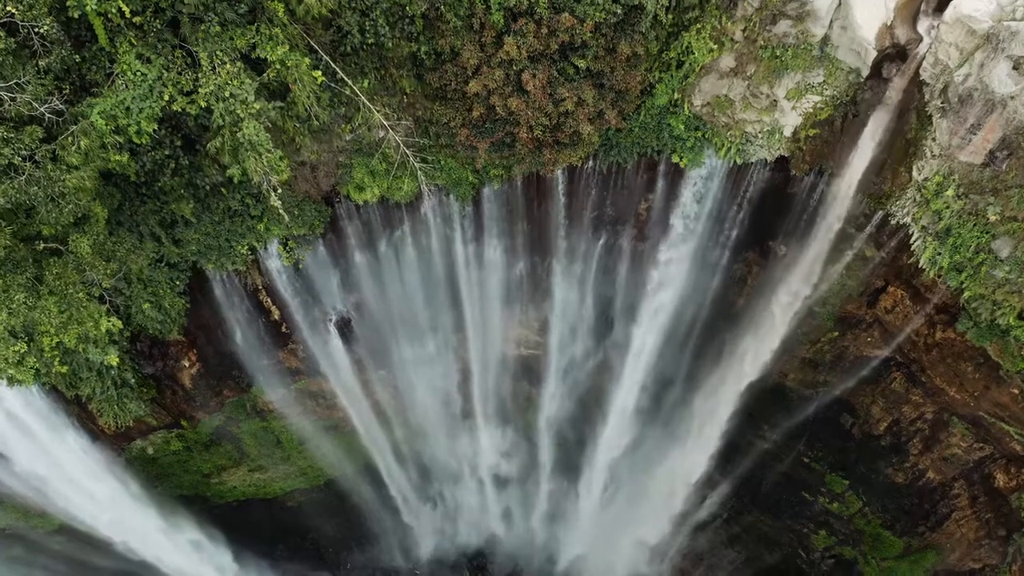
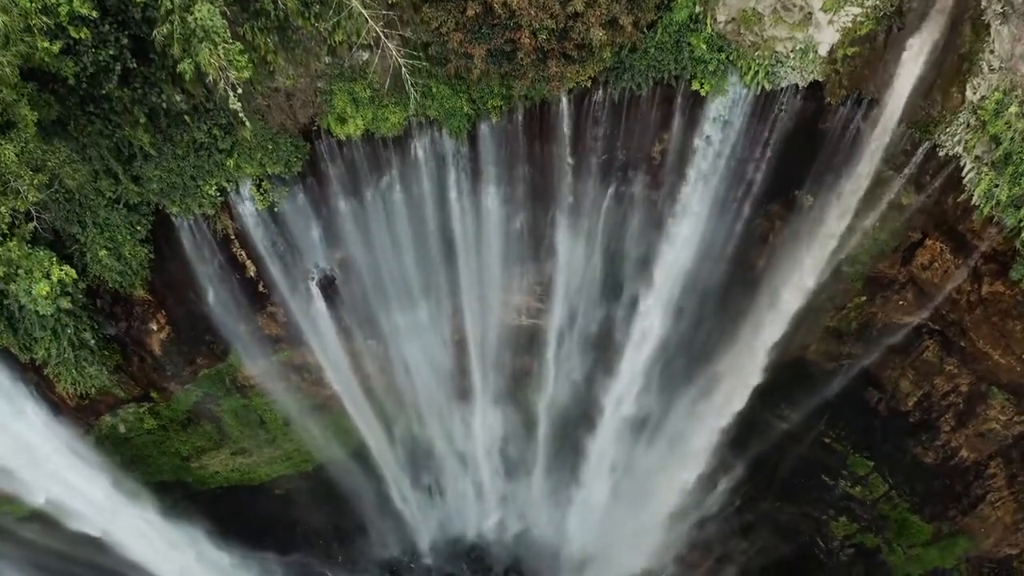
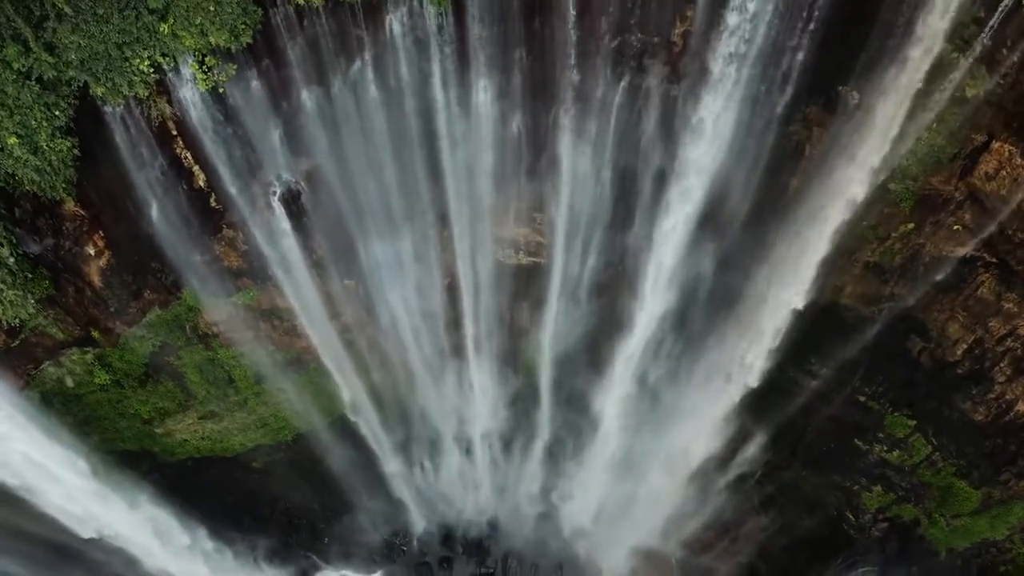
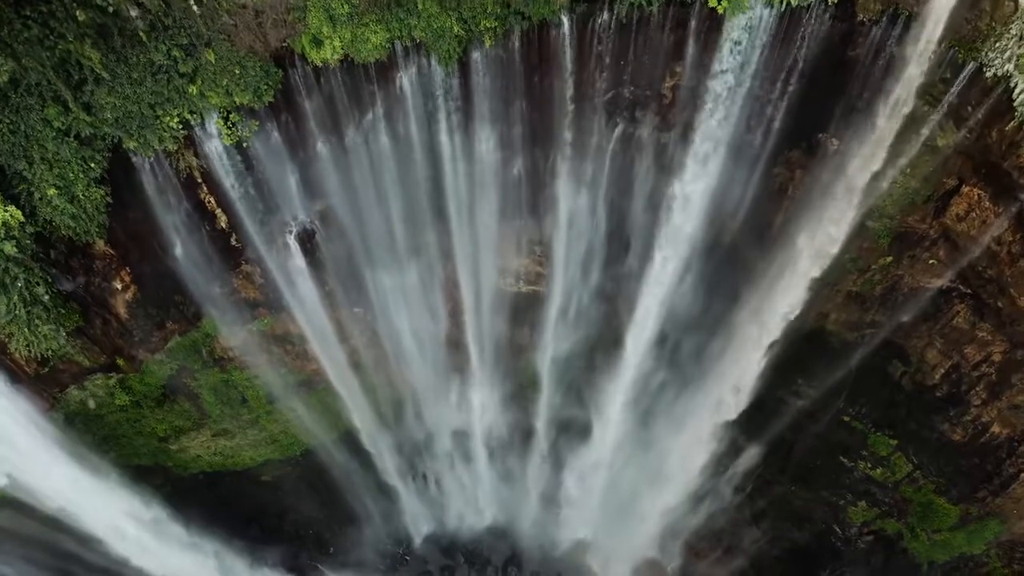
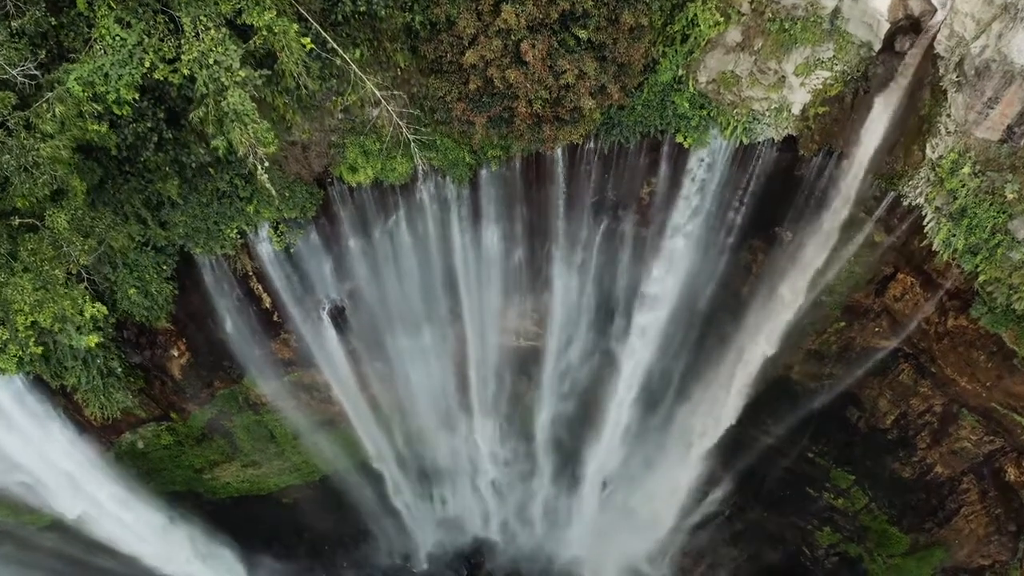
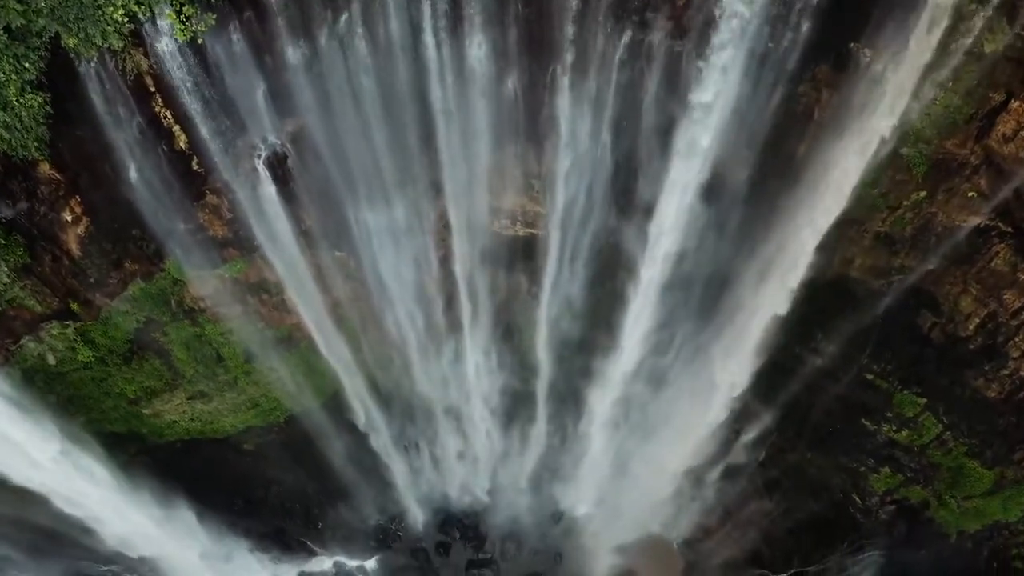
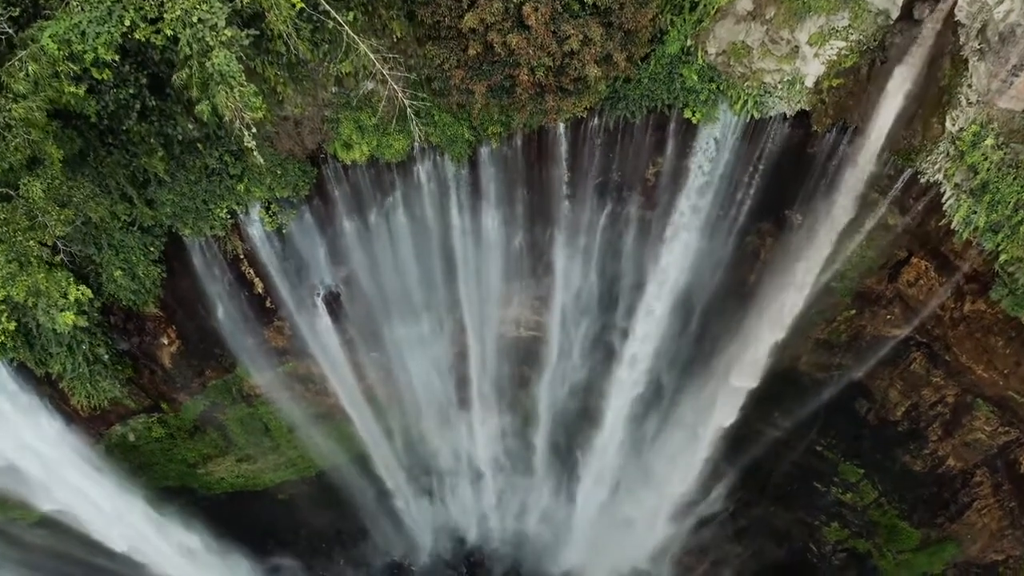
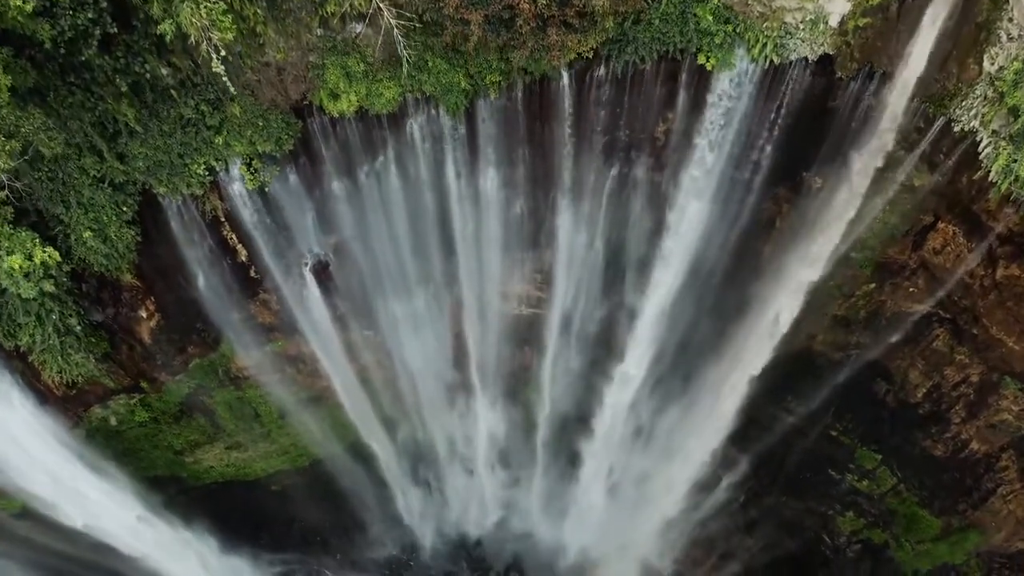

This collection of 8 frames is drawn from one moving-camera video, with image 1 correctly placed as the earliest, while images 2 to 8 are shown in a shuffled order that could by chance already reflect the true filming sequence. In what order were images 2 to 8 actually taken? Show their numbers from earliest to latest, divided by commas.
5, 7, 2, 8, 4, 3, 6
